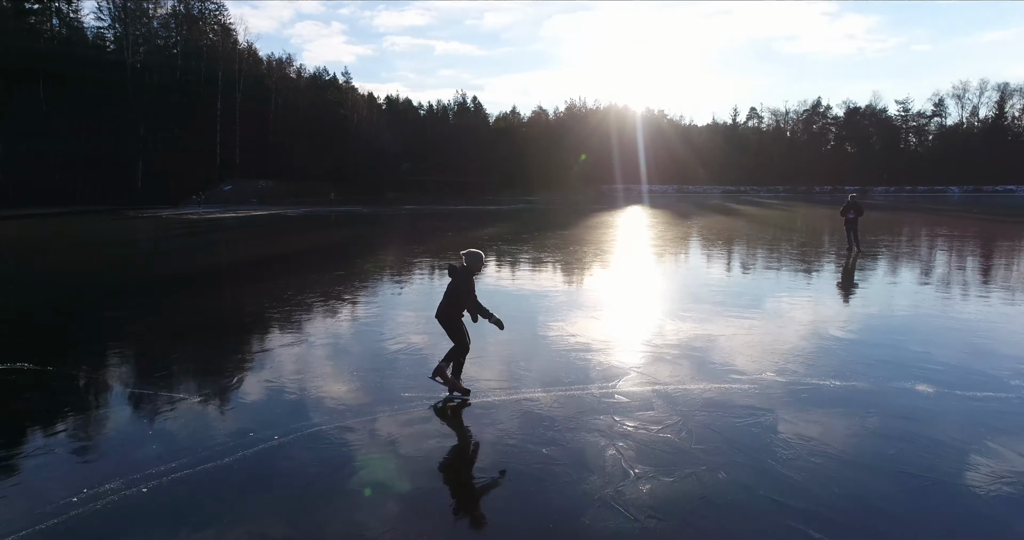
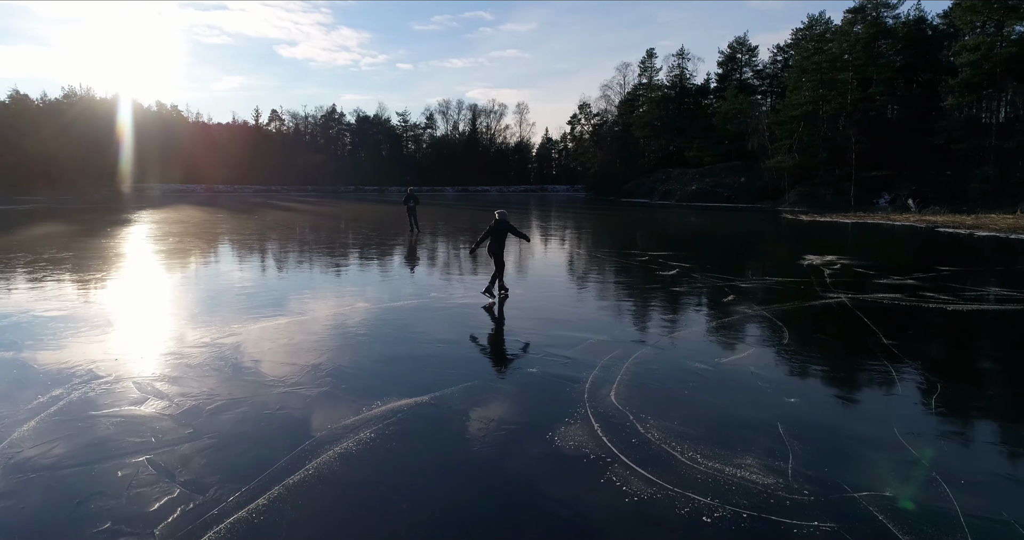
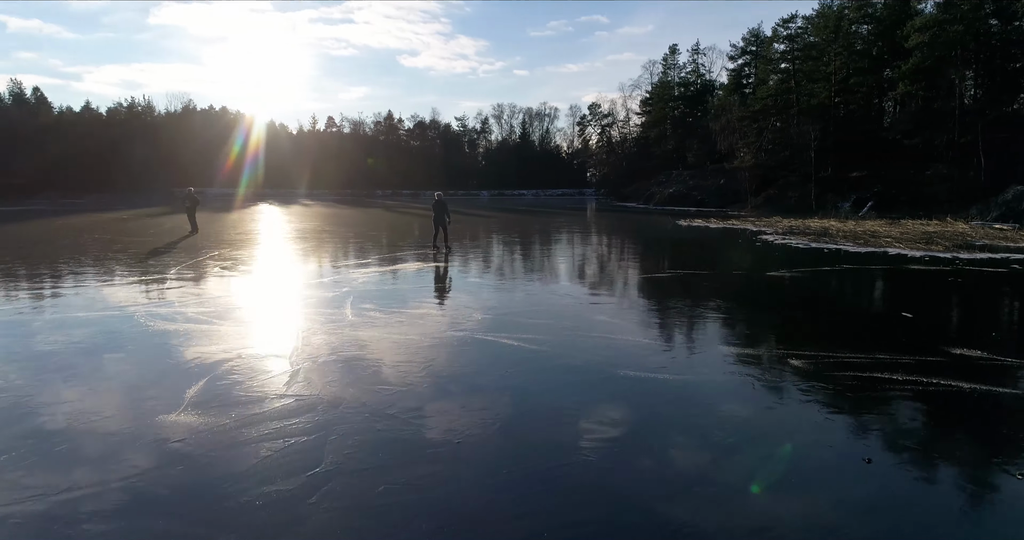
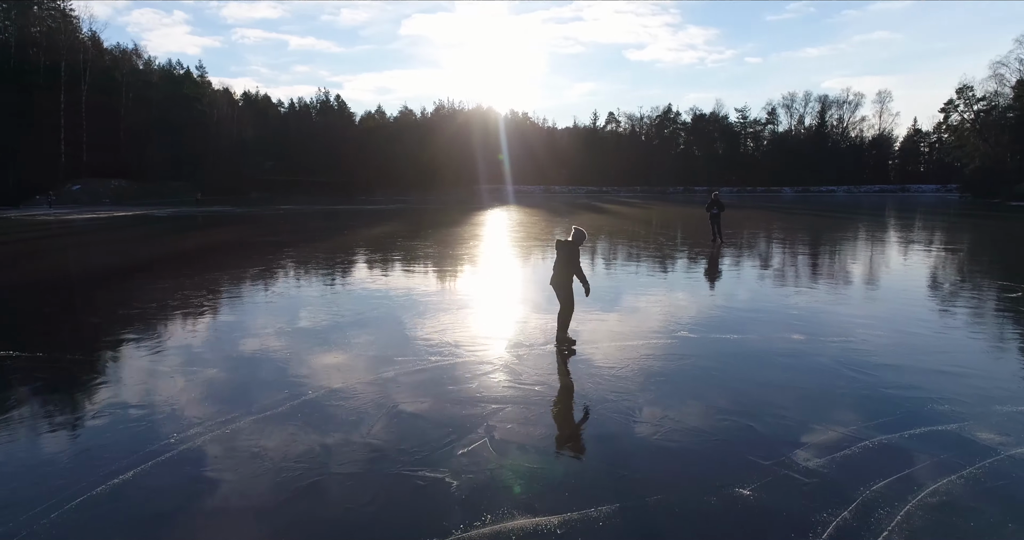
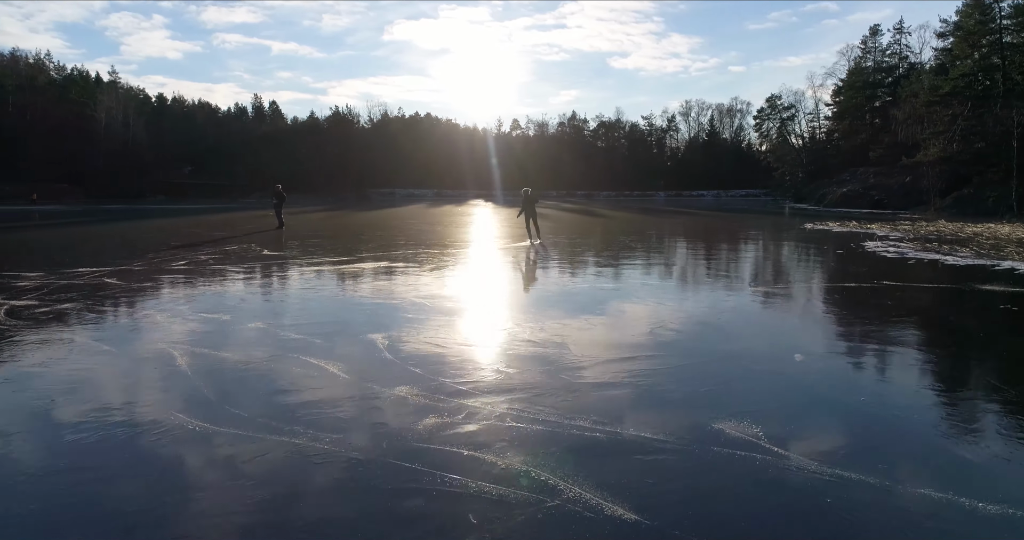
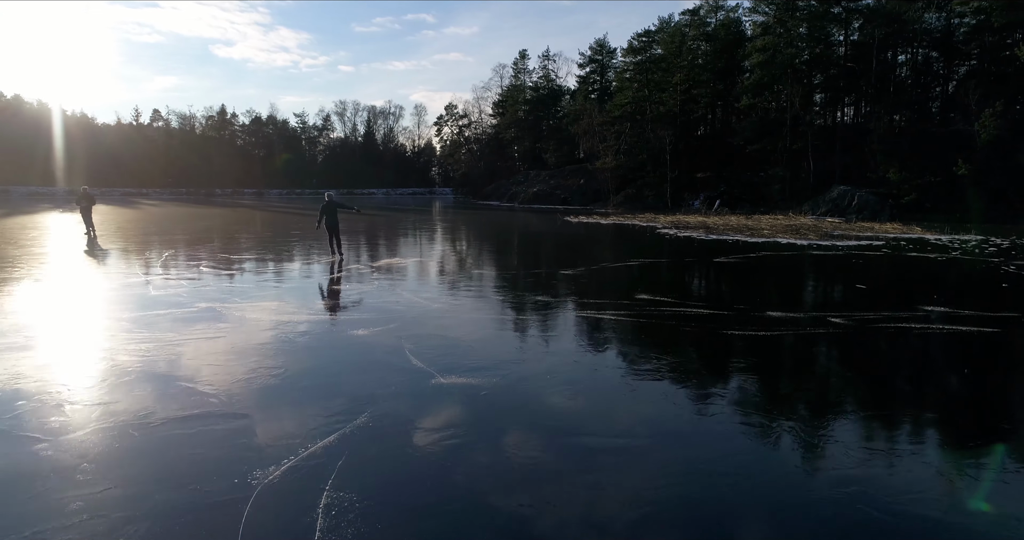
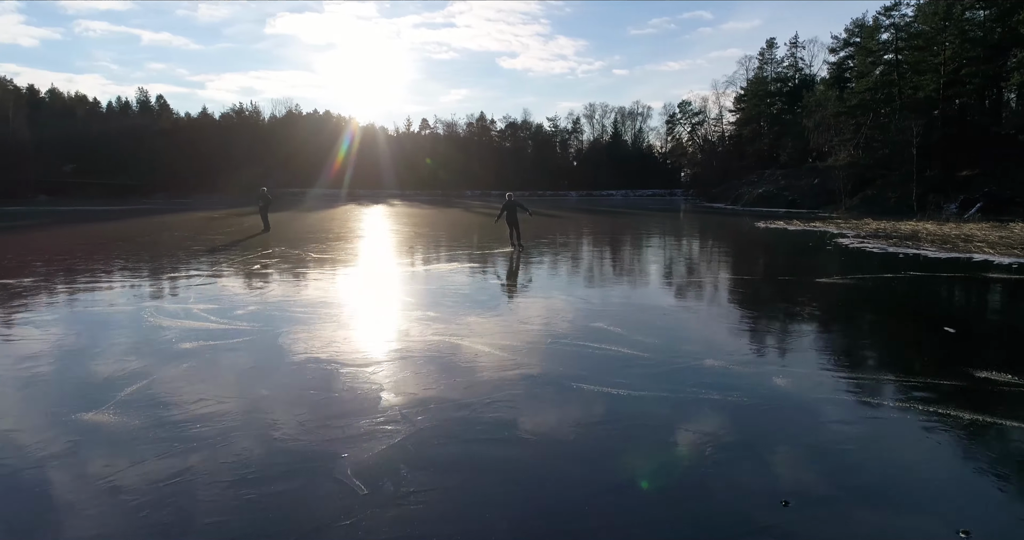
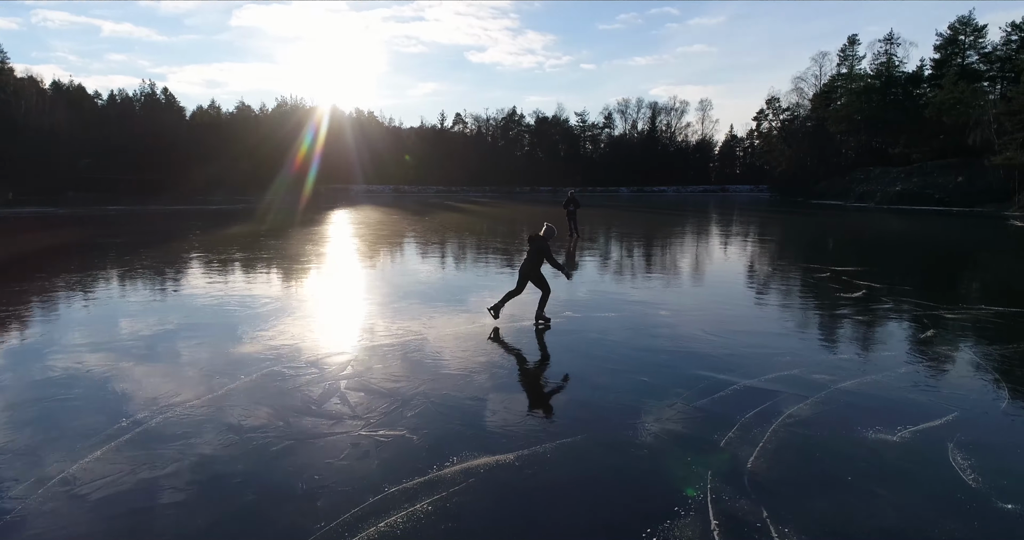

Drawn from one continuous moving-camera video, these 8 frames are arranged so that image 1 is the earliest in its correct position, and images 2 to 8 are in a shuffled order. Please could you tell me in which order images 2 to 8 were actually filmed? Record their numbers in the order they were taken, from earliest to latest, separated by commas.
4, 8, 2, 6, 3, 7, 5
